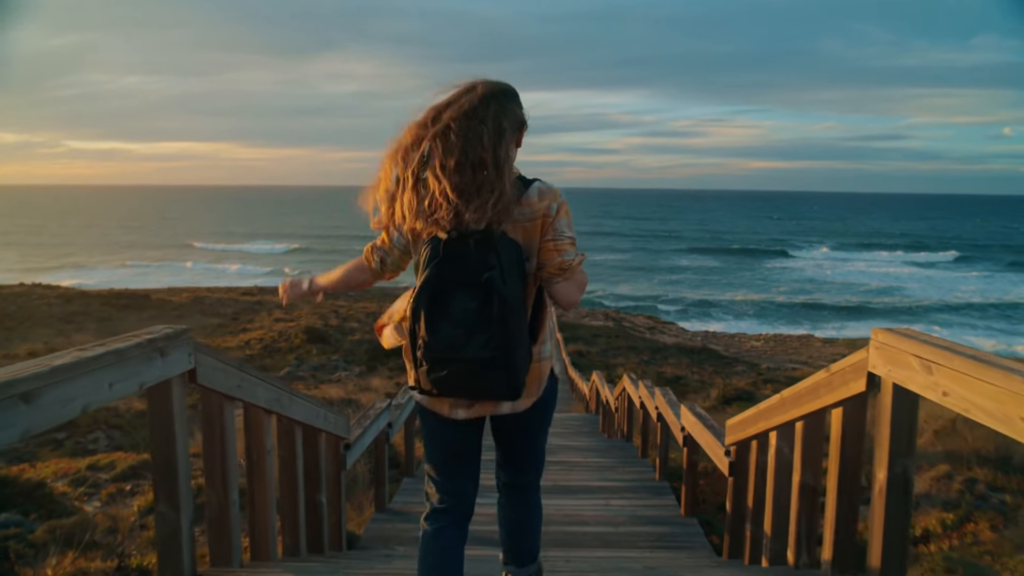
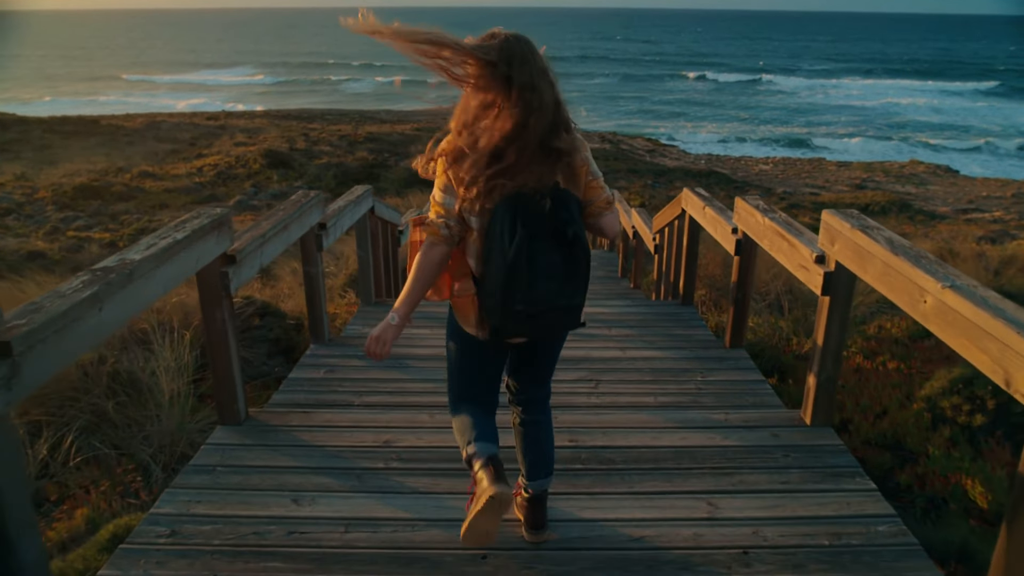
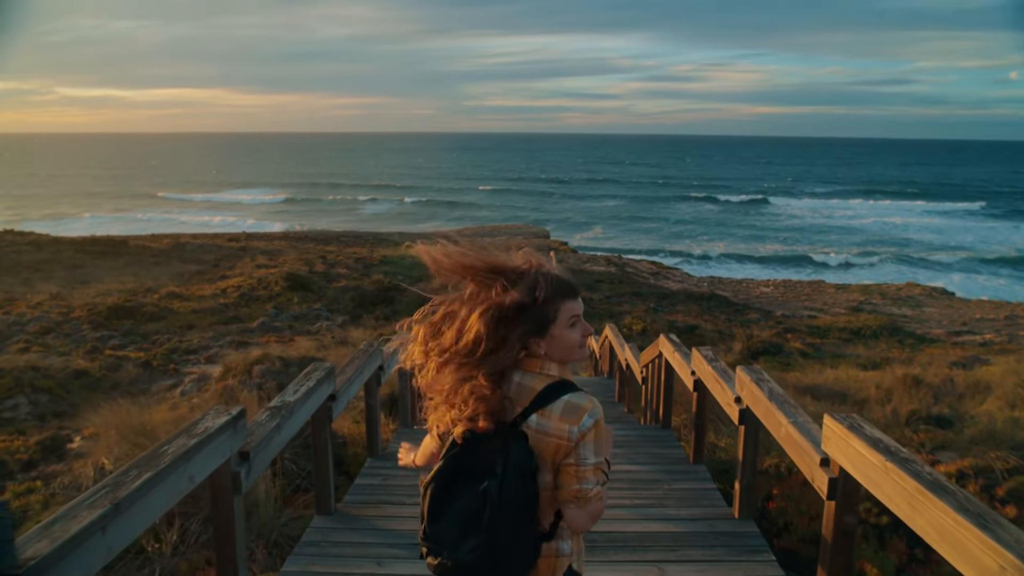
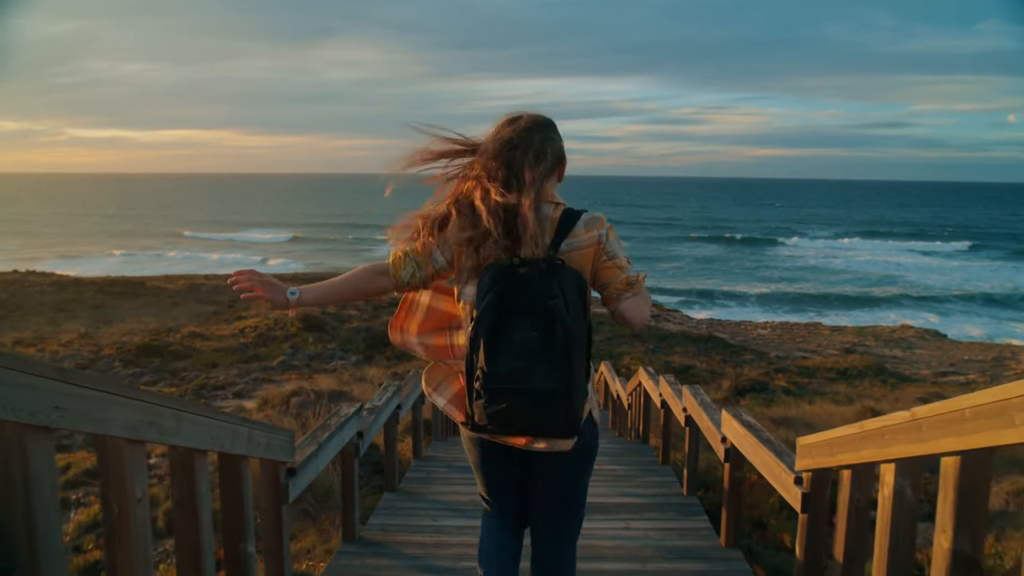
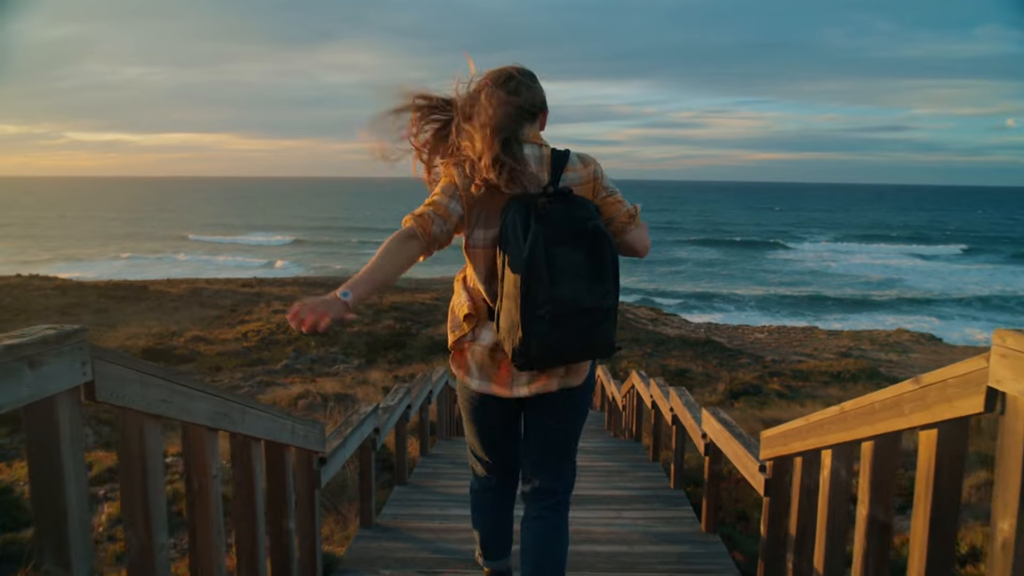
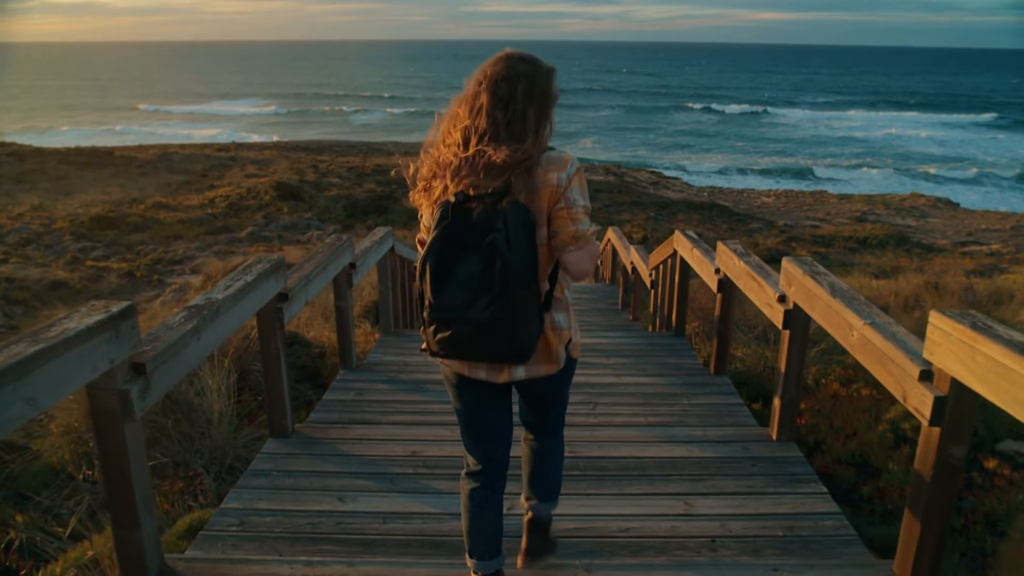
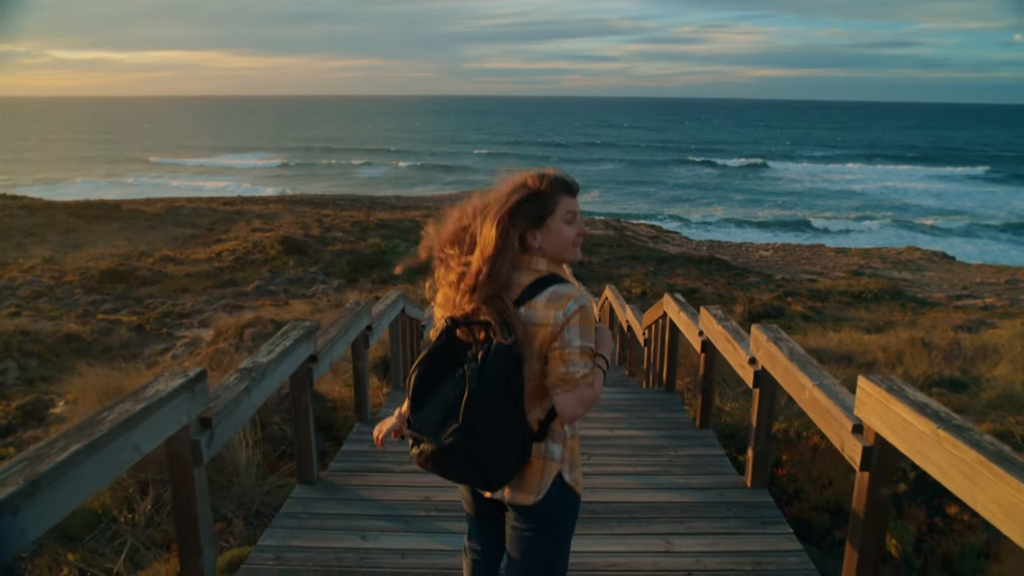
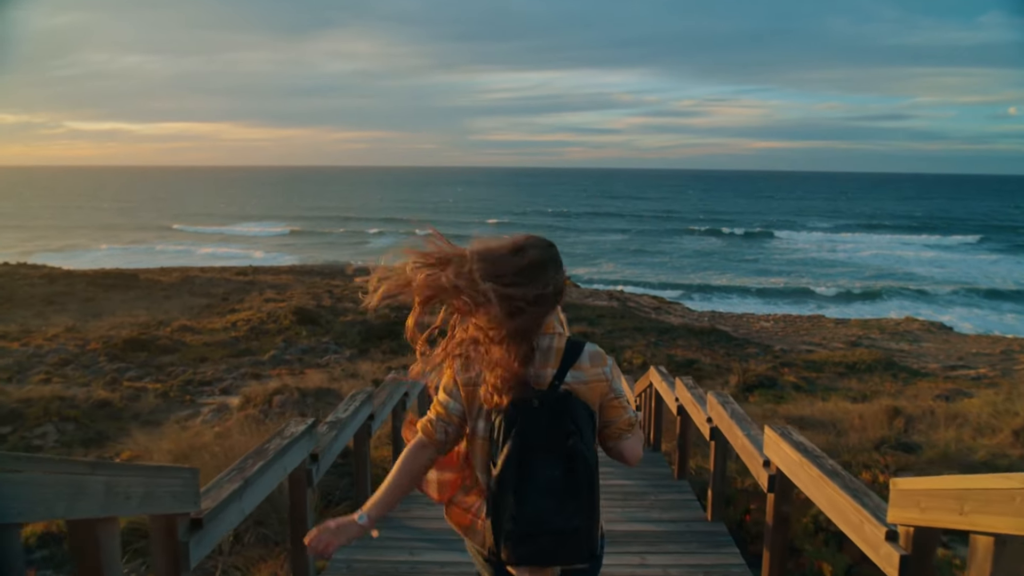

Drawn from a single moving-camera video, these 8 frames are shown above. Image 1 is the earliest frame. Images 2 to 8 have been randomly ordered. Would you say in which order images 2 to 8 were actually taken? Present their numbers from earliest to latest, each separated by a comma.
5, 4, 8, 3, 7, 6, 2
